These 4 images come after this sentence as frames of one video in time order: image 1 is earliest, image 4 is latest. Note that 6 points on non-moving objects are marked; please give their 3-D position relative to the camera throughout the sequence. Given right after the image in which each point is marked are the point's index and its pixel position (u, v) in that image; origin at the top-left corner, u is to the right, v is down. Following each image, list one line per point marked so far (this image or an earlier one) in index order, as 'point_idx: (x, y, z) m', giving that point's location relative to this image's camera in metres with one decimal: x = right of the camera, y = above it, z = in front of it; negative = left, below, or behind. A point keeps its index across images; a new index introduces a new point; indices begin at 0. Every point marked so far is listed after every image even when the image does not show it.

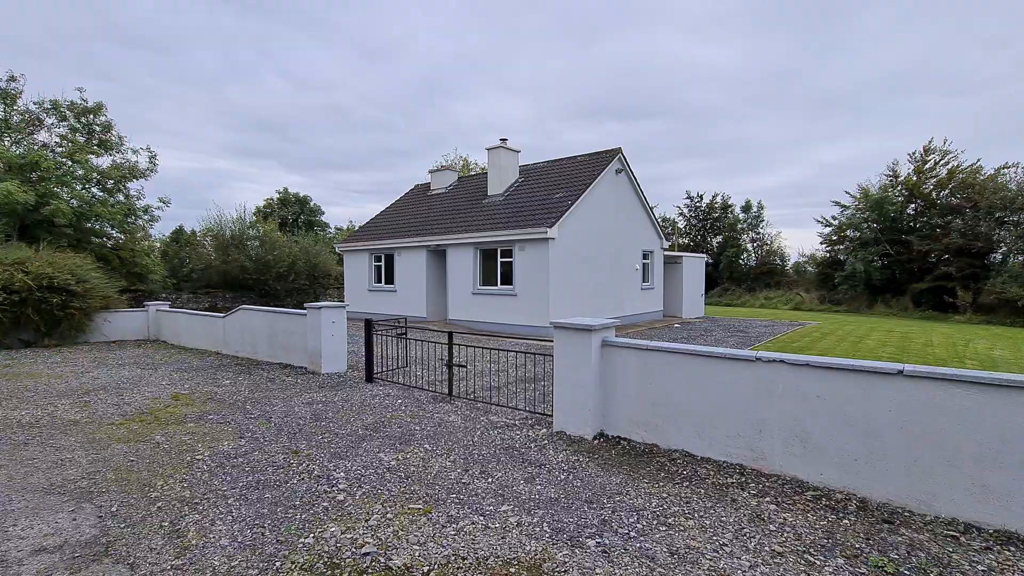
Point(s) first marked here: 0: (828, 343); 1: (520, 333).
0: (+6.8, -1.2, +11.0) m
1: (+0.2, -1.1, +11.8) m
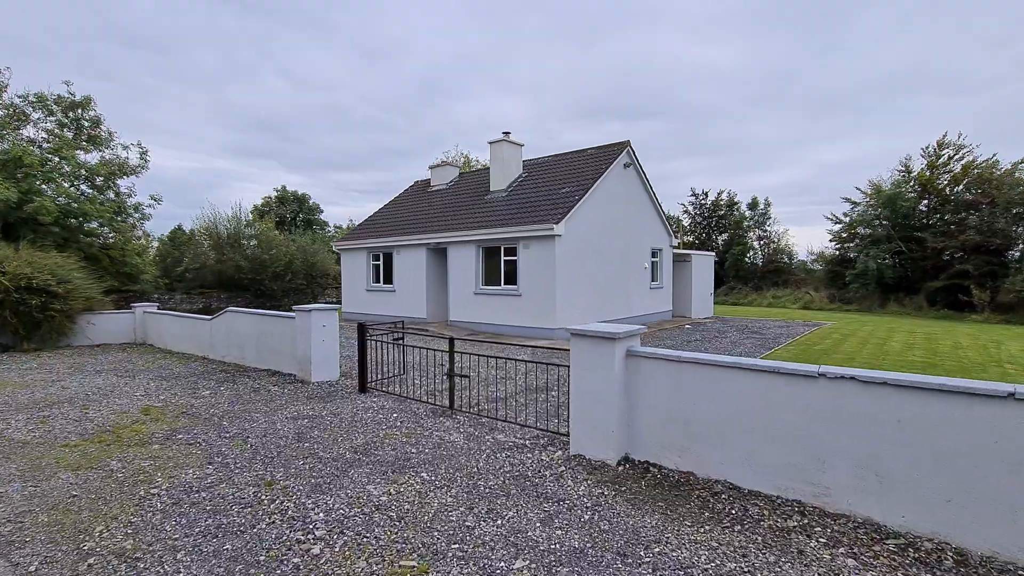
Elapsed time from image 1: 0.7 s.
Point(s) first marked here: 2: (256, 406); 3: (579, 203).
0: (+6.9, -1.2, +10.4) m
1: (+0.3, -1.0, +11.3) m
2: (-2.7, -1.3, +5.3) m
3: (+1.5, +1.9, +11.1) m
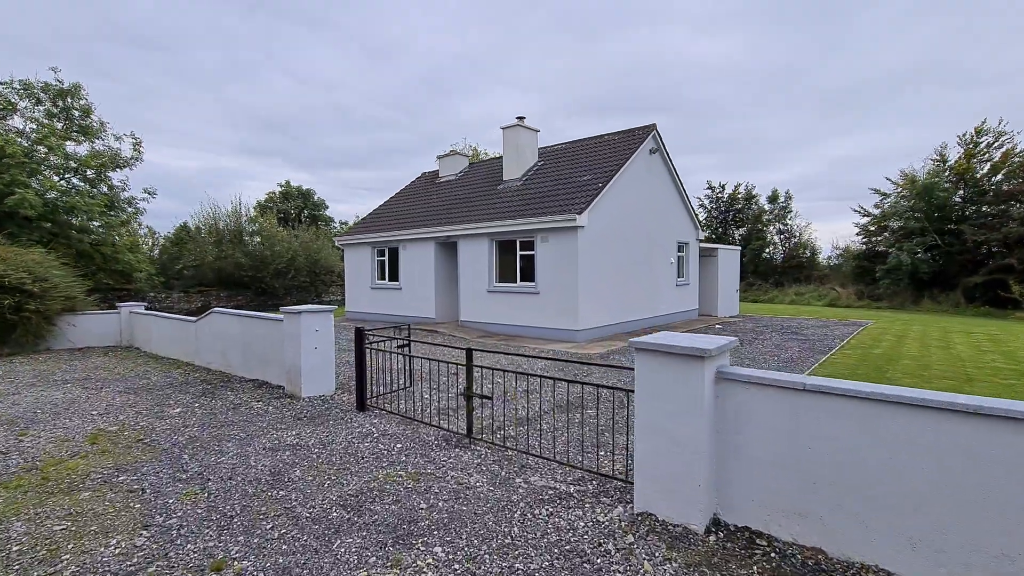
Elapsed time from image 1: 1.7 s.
0: (+7.3, -1.1, +9.3) m
1: (+0.6, -1.0, +10.3) m
2: (-2.5, -1.3, +4.4) m
3: (+1.8, +2.0, +10.1) m
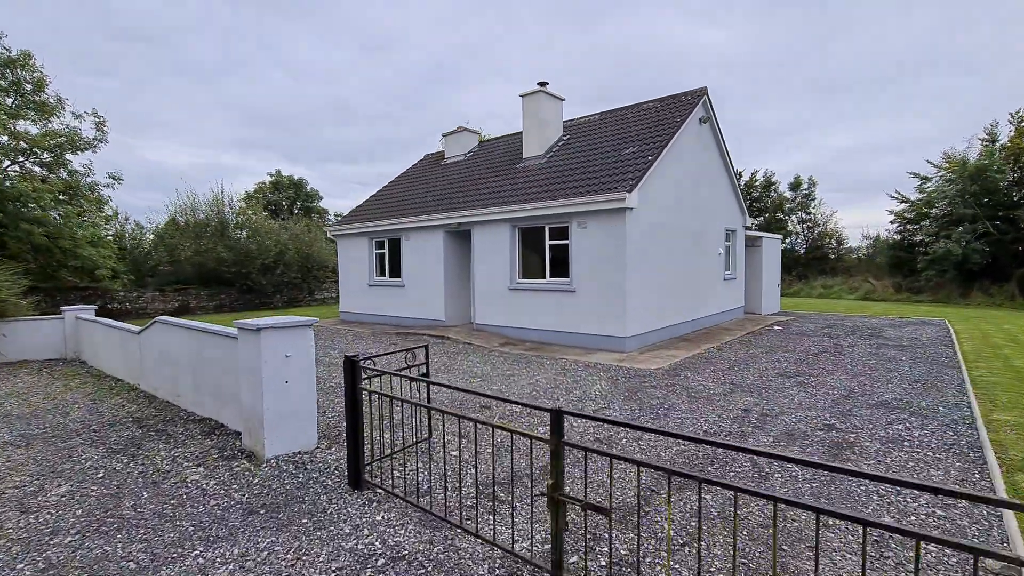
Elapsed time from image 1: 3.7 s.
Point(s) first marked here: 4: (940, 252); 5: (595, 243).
0: (+7.8, -1.0, +7.5) m
1: (+1.1, -0.9, +8.4) m
2: (-1.9, -1.3, +2.5) m
3: (+2.3, +2.0, +8.2) m
4: (+17.1, +1.4, +19.9) m
5: (+1.3, +0.7, +8.1) m
